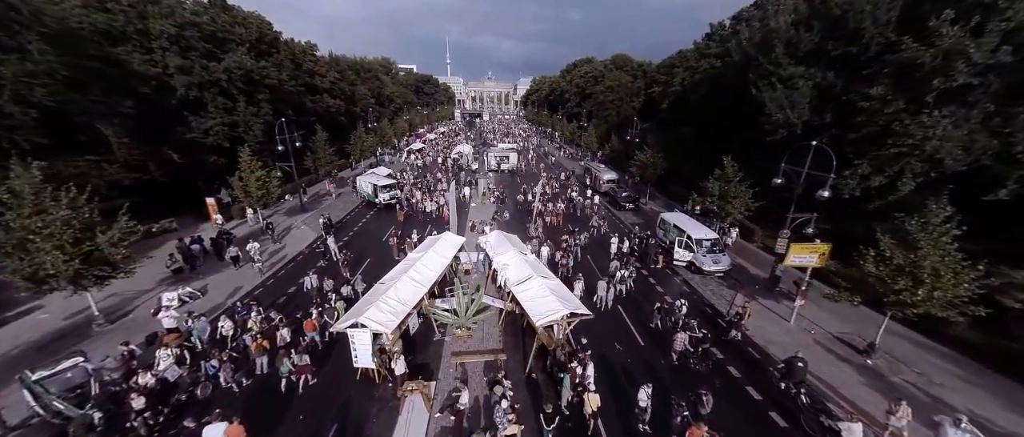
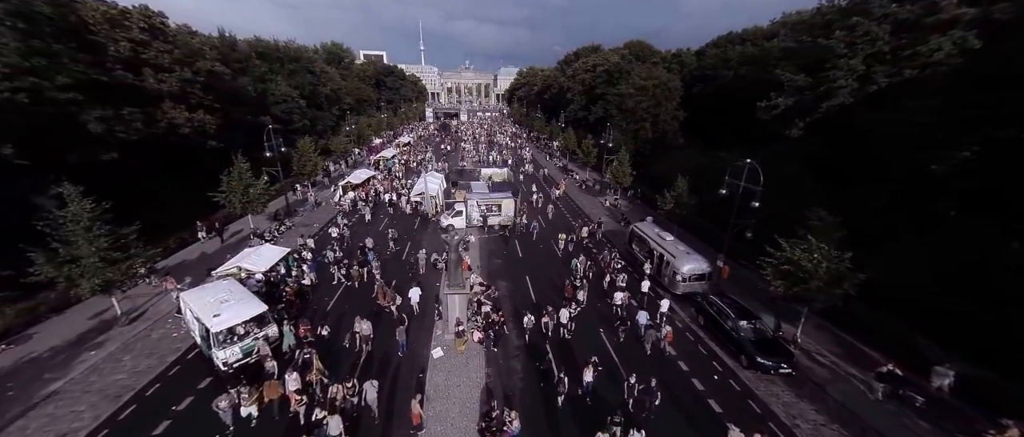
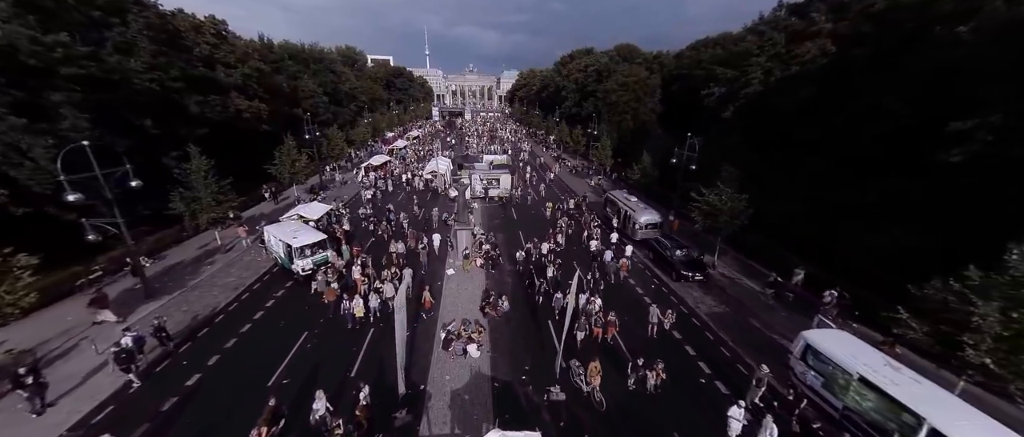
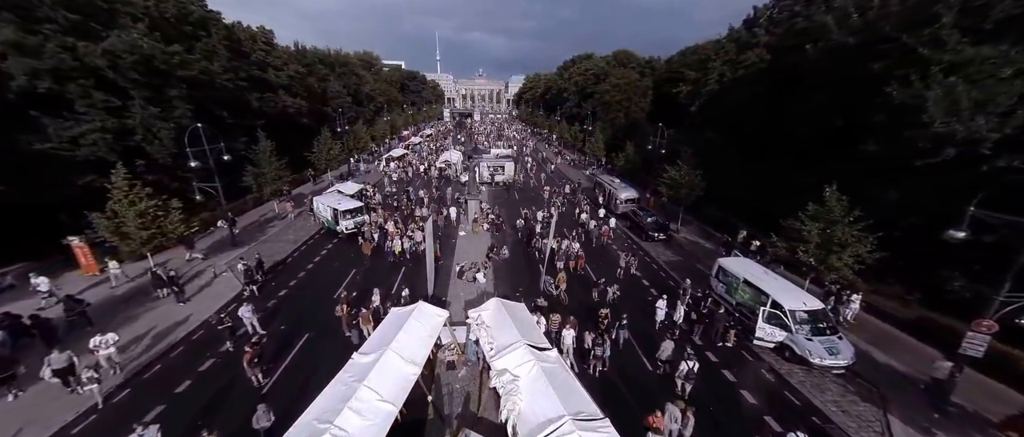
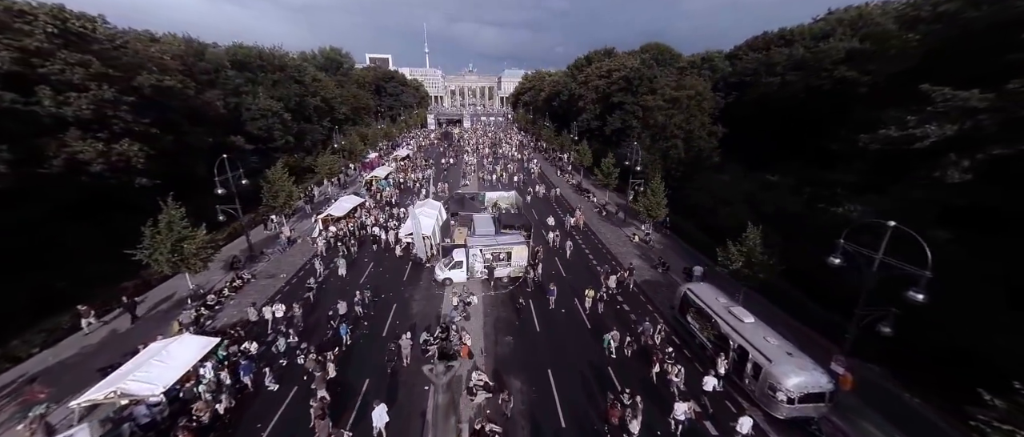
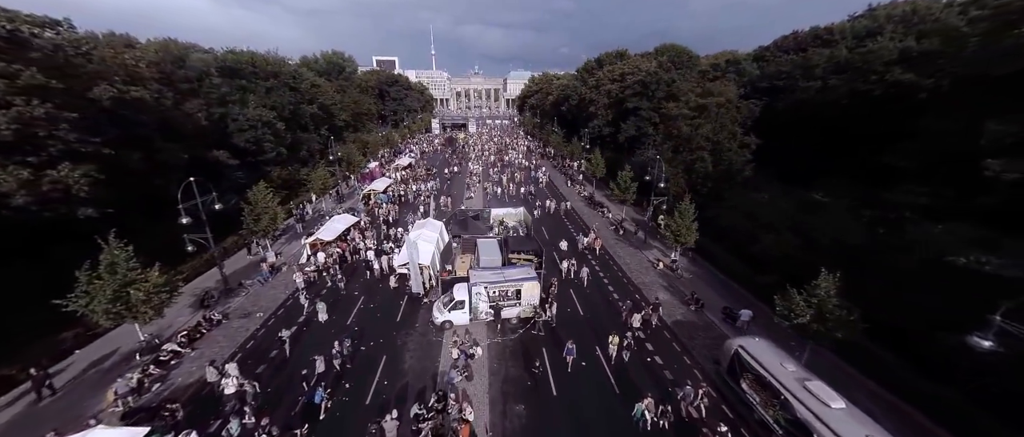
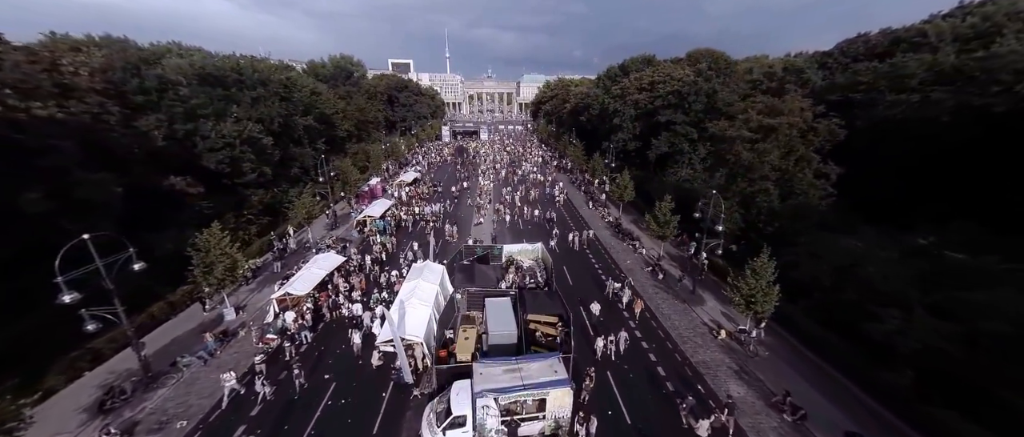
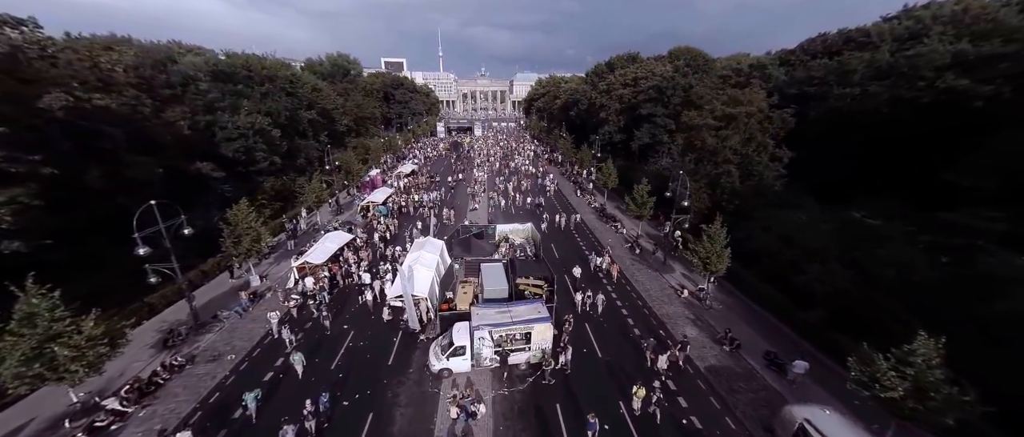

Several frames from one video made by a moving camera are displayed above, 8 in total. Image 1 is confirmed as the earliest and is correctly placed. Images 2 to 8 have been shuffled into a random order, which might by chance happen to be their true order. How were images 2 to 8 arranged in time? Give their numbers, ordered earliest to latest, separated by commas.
4, 3, 2, 5, 6, 8, 7
